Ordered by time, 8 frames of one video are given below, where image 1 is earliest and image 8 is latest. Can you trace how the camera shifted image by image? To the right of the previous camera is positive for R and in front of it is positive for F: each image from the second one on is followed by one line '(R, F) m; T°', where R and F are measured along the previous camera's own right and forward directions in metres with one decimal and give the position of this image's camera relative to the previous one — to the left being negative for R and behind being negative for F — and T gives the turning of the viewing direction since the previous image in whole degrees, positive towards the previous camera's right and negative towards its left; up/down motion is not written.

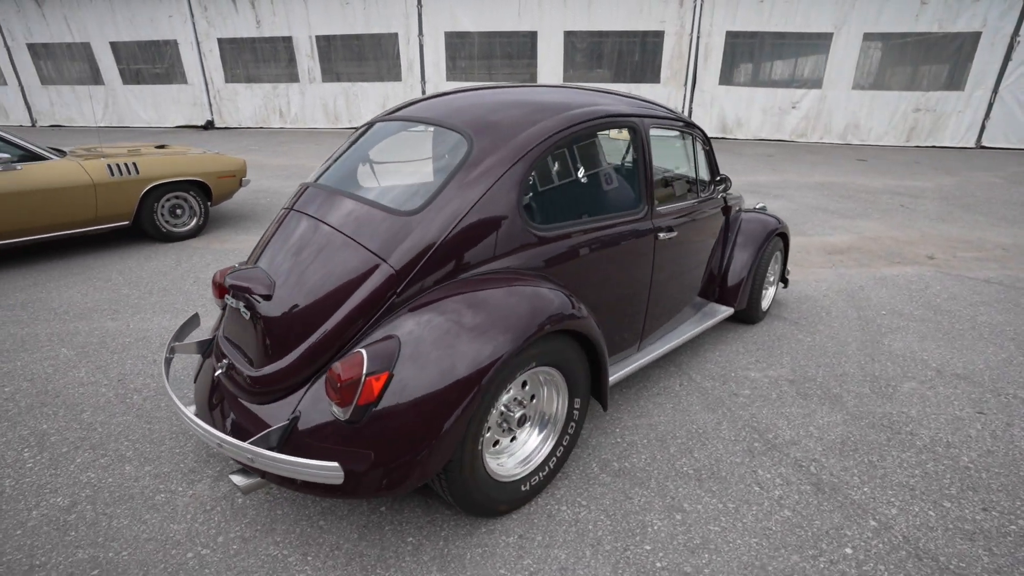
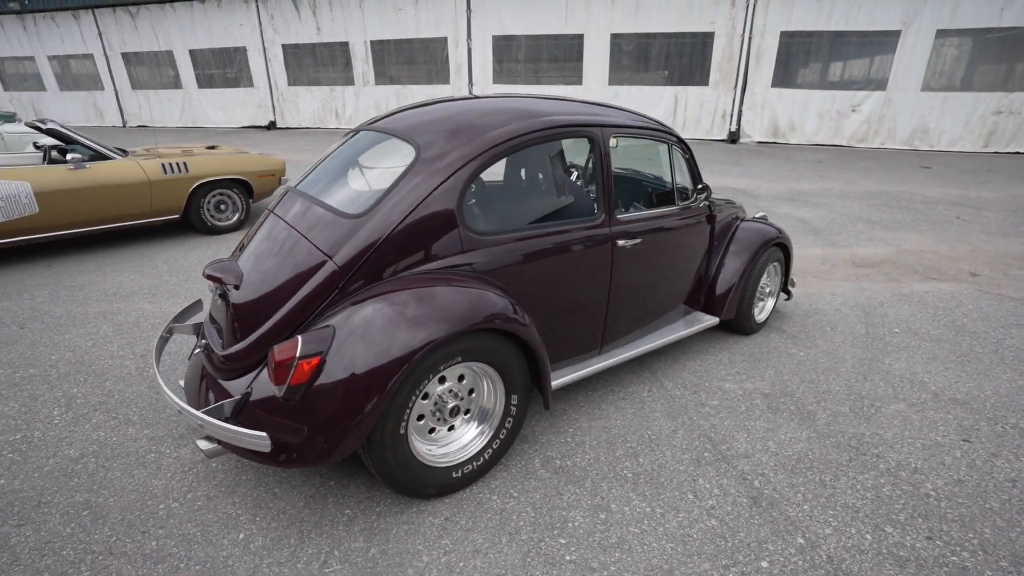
(+0.5, -0.1) m; -6°
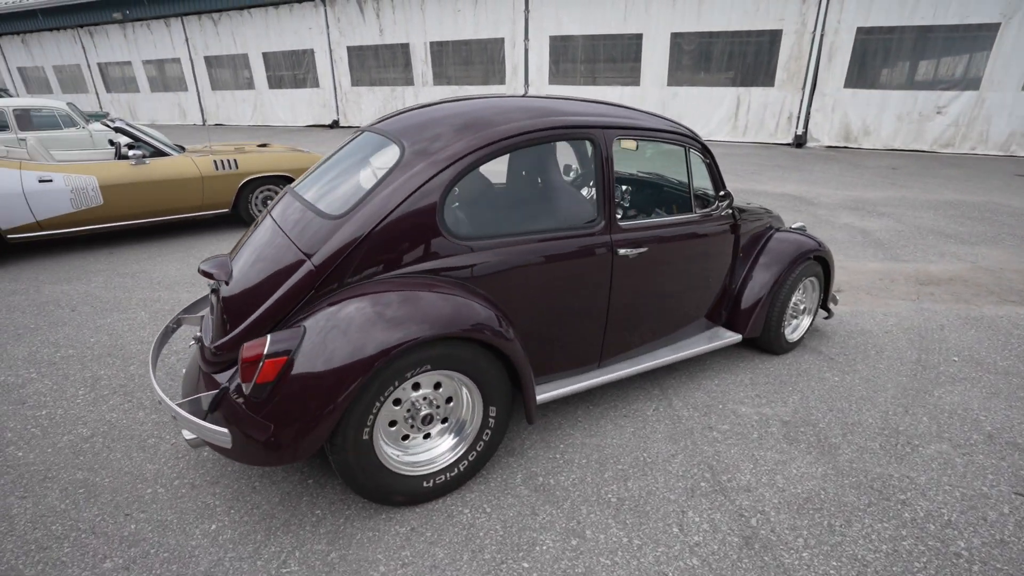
(+0.3, +0.1) m; -6°
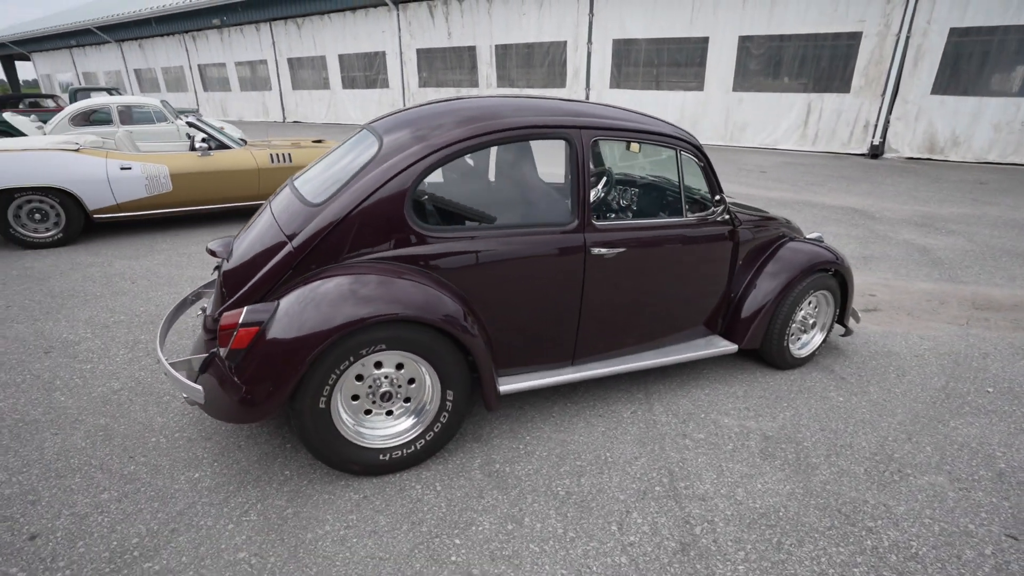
(+0.5, -0.1) m; -7°
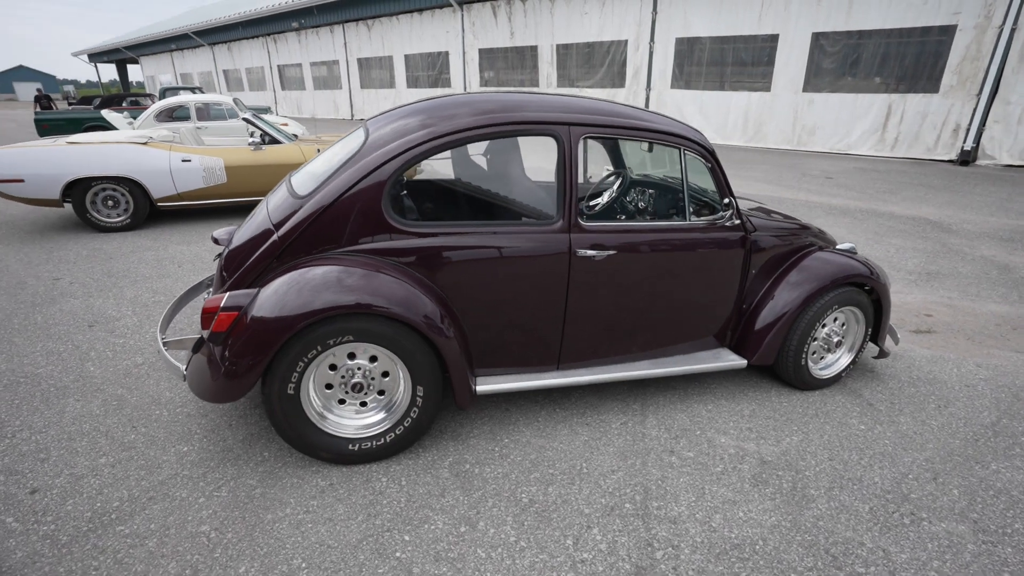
(+0.4, +0.1) m; -7°
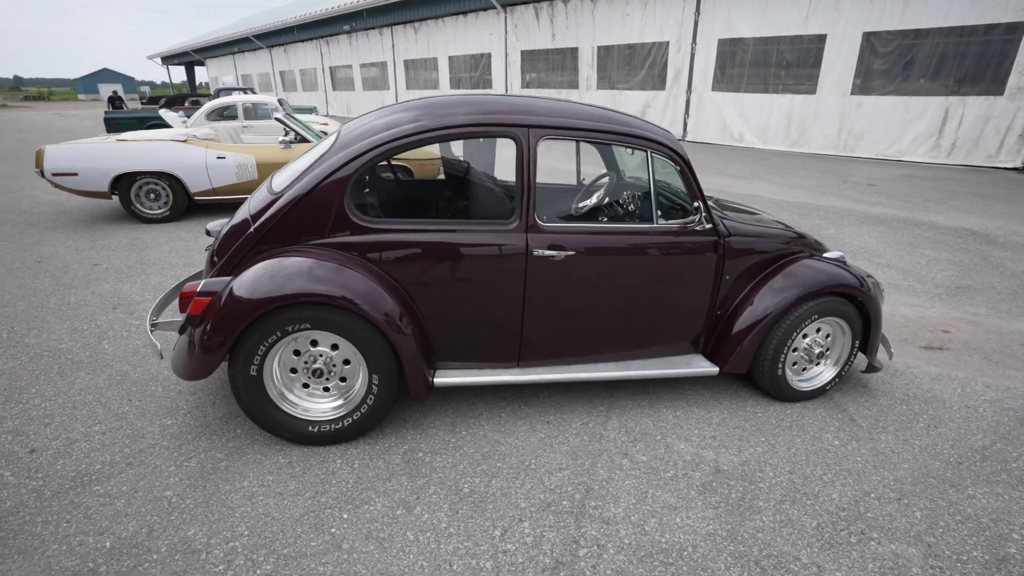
(+0.4, 0.0) m; -5°
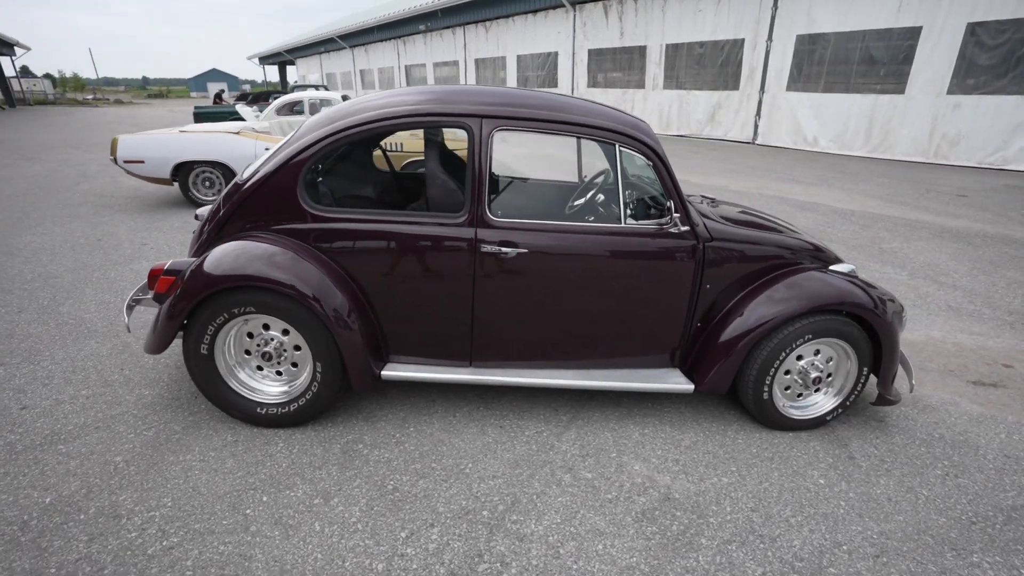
(+0.6, +0.1) m; -8°
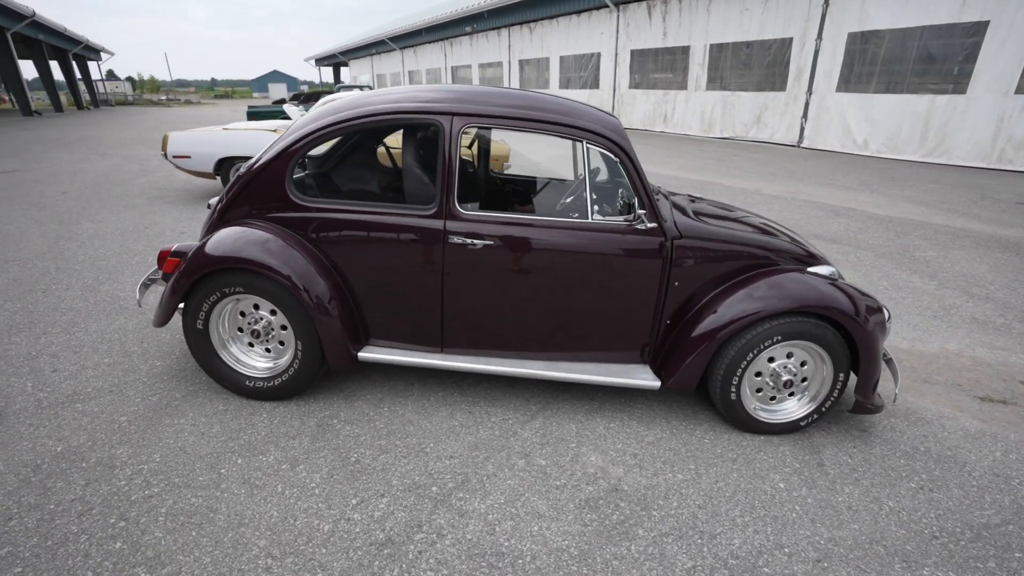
(+0.4, -0.1) m; -5°
